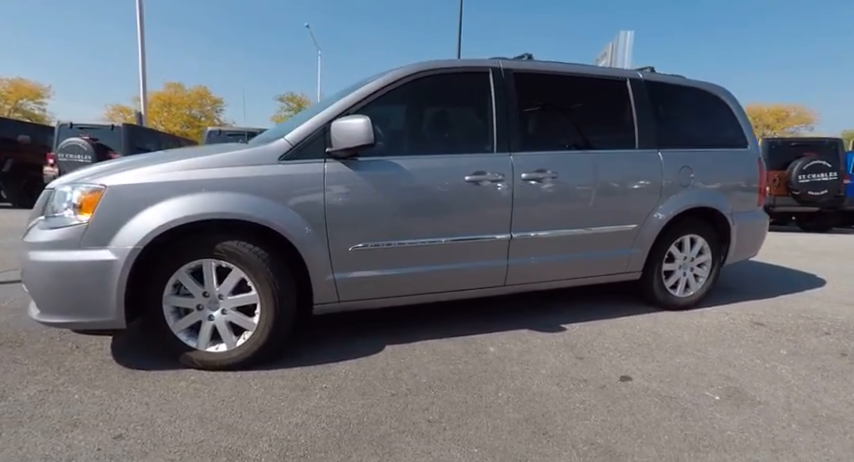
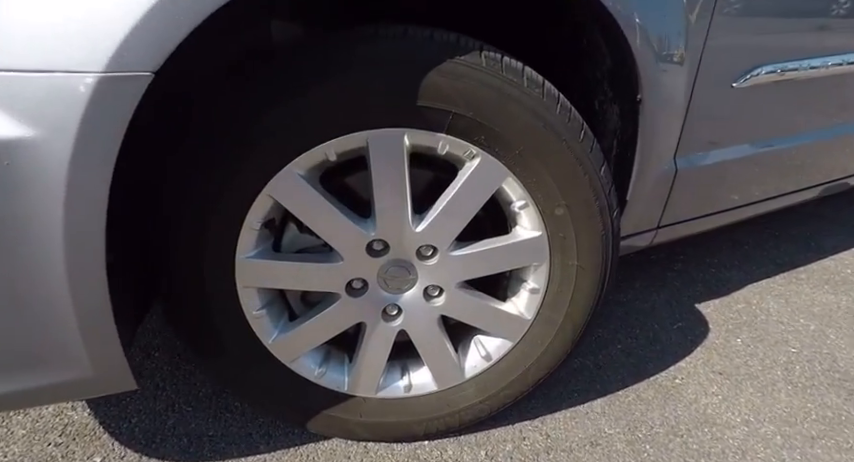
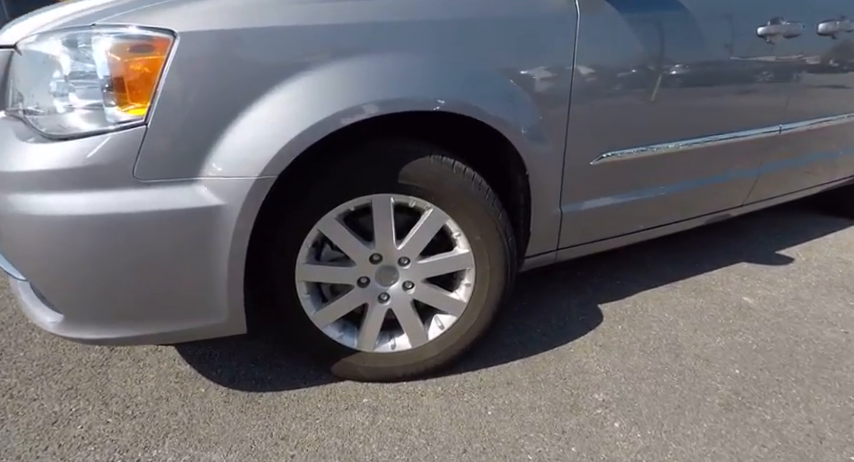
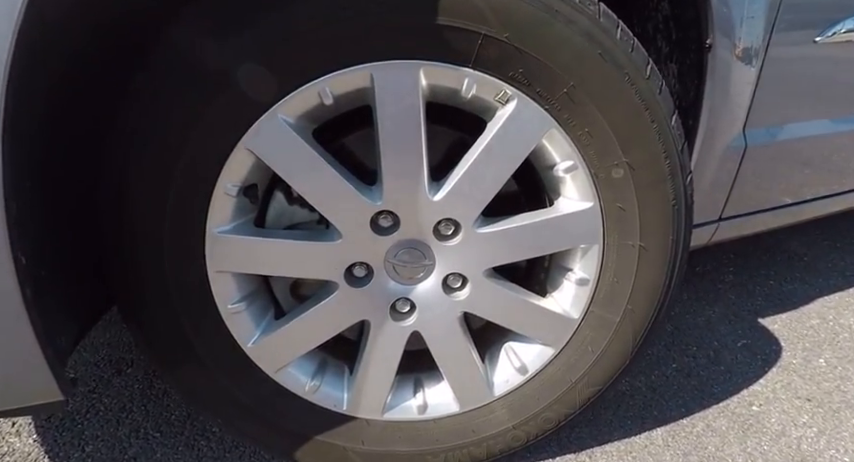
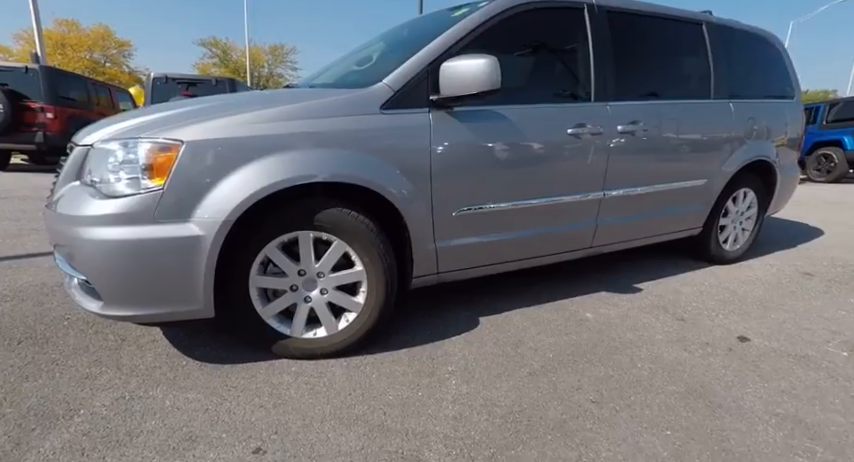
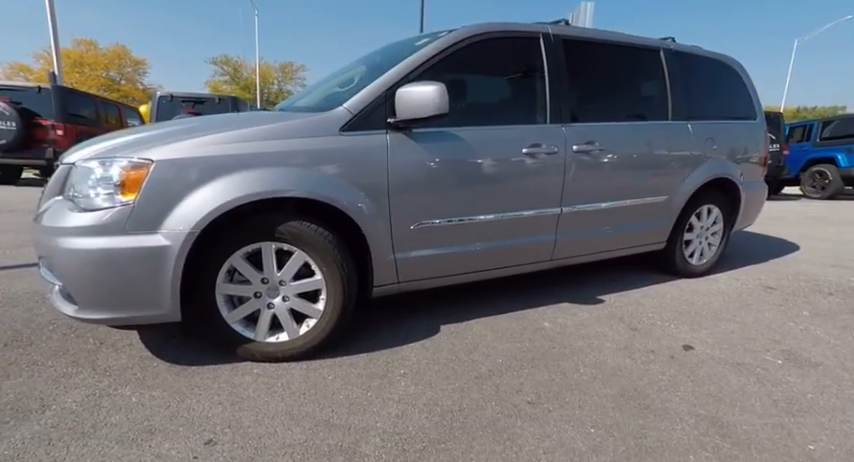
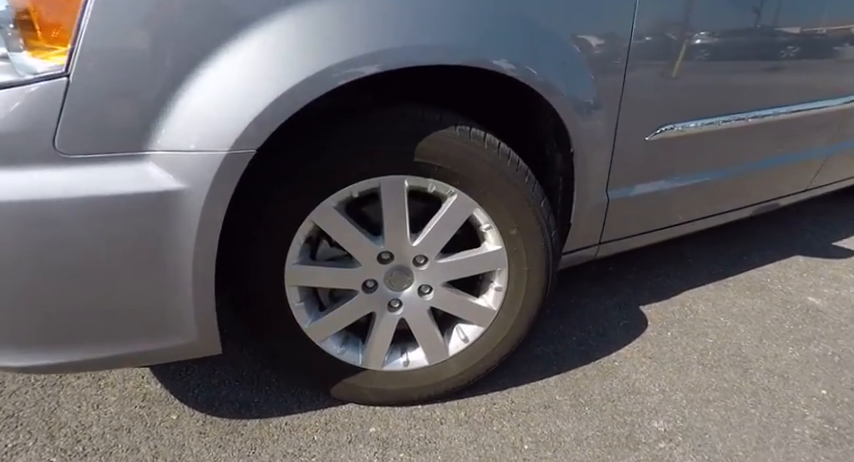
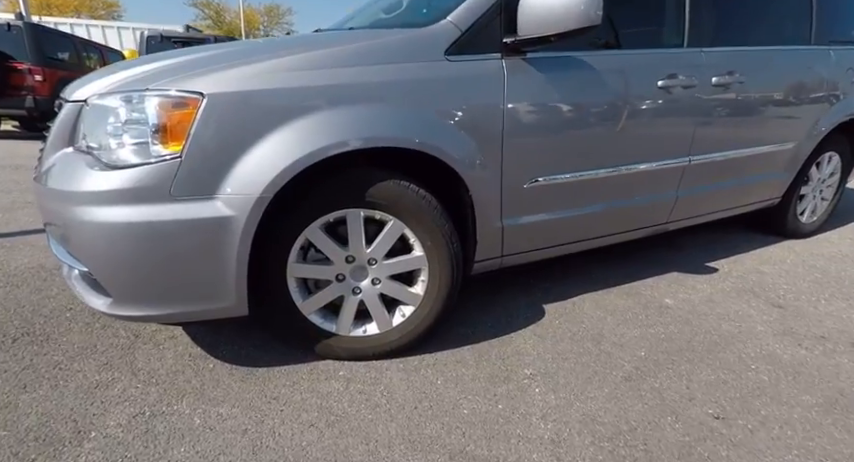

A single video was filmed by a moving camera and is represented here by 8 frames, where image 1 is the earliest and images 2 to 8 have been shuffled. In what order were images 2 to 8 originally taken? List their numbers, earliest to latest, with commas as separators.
6, 5, 8, 3, 7, 2, 4
